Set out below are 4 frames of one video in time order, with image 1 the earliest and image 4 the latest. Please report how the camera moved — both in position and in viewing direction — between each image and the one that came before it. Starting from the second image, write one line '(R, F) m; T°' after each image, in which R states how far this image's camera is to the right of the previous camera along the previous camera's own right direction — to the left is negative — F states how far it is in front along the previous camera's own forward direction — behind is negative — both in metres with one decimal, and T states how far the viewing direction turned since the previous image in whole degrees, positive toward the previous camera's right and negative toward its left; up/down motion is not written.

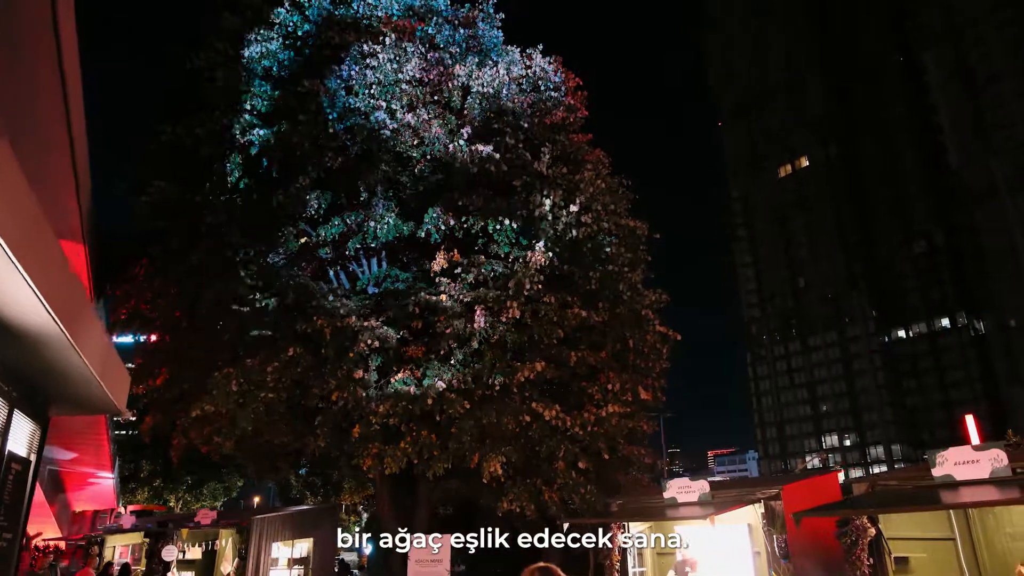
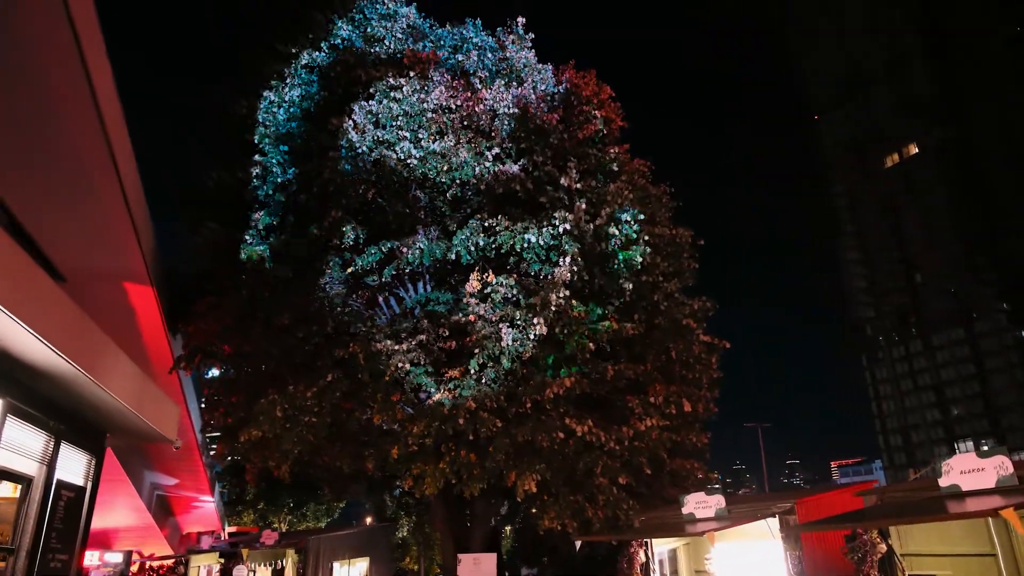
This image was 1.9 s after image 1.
(+1.1, 0.0) m; -8°
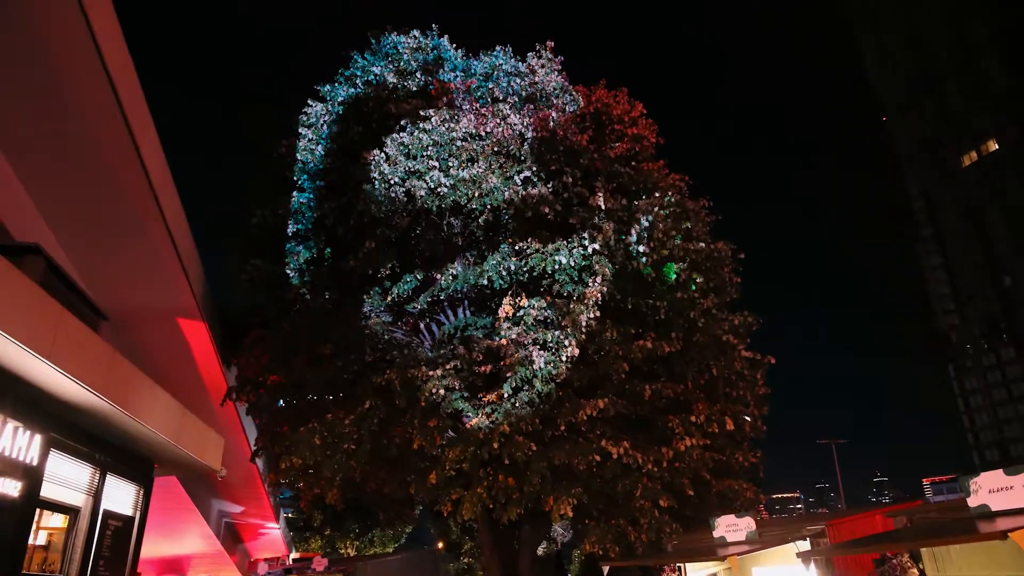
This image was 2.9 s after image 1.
(+0.5, 0.0) m; -5°
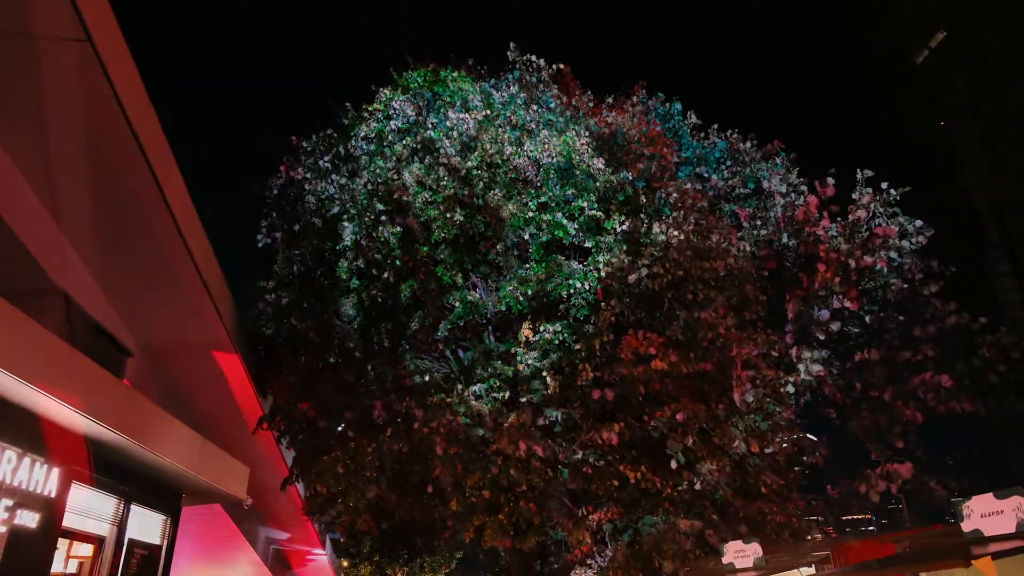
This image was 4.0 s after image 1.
(+0.6, -0.1) m; -4°
